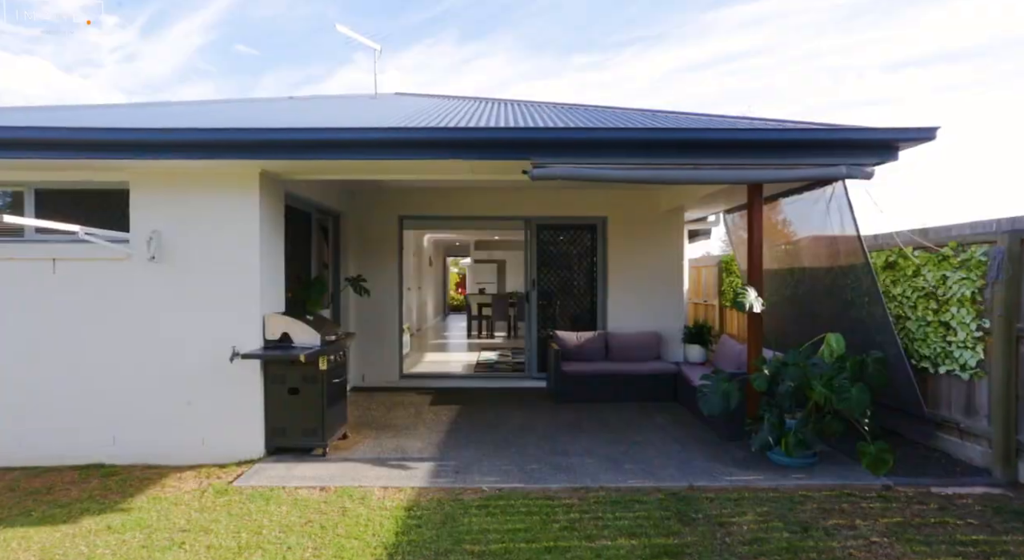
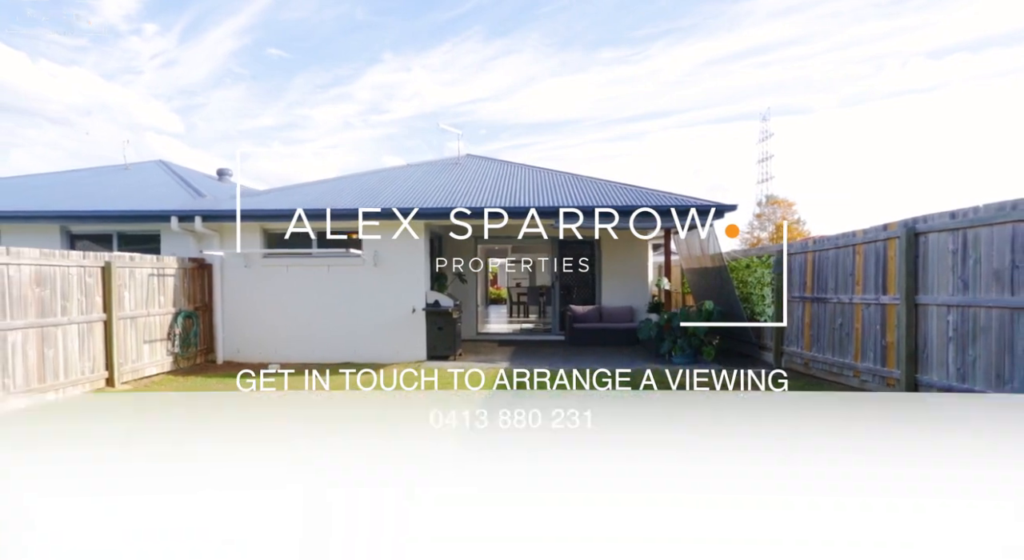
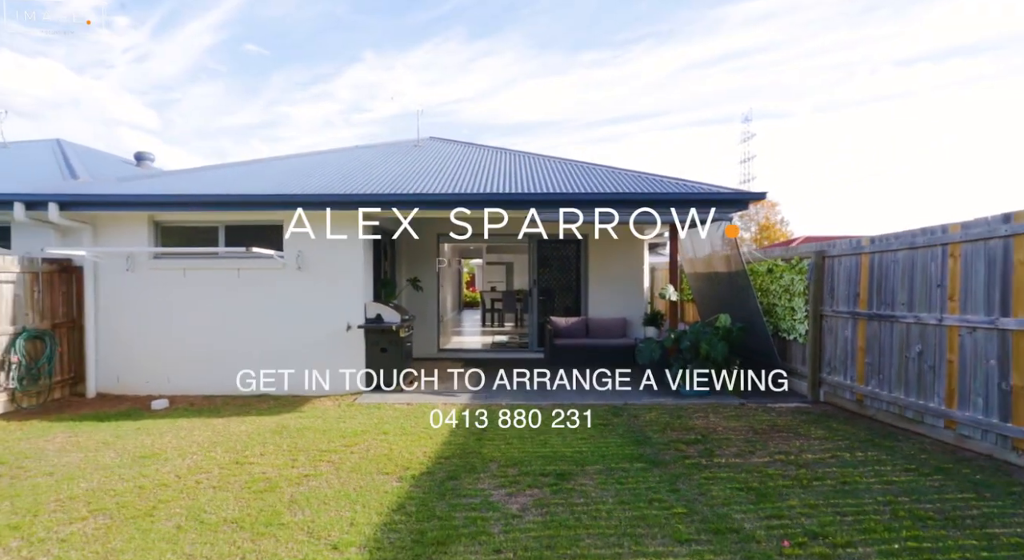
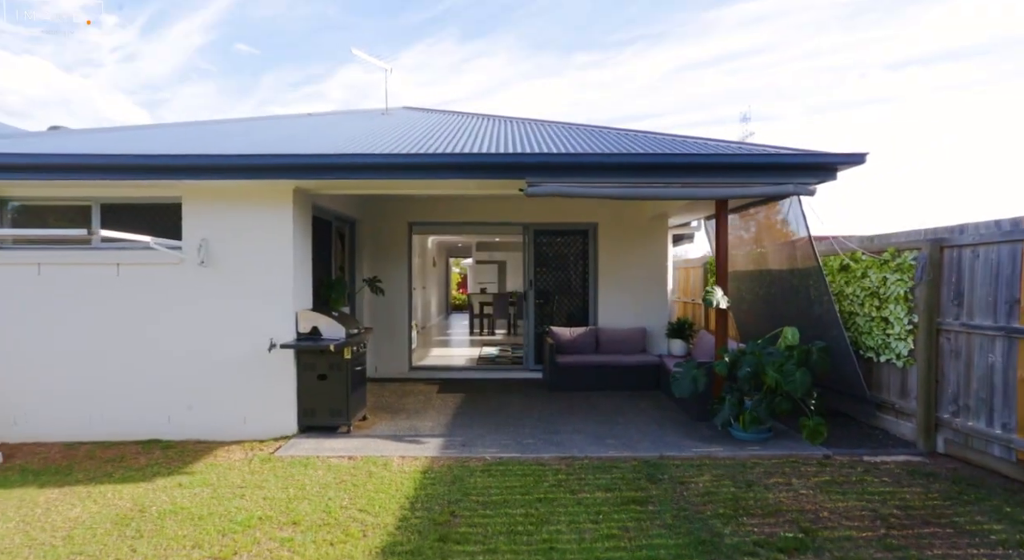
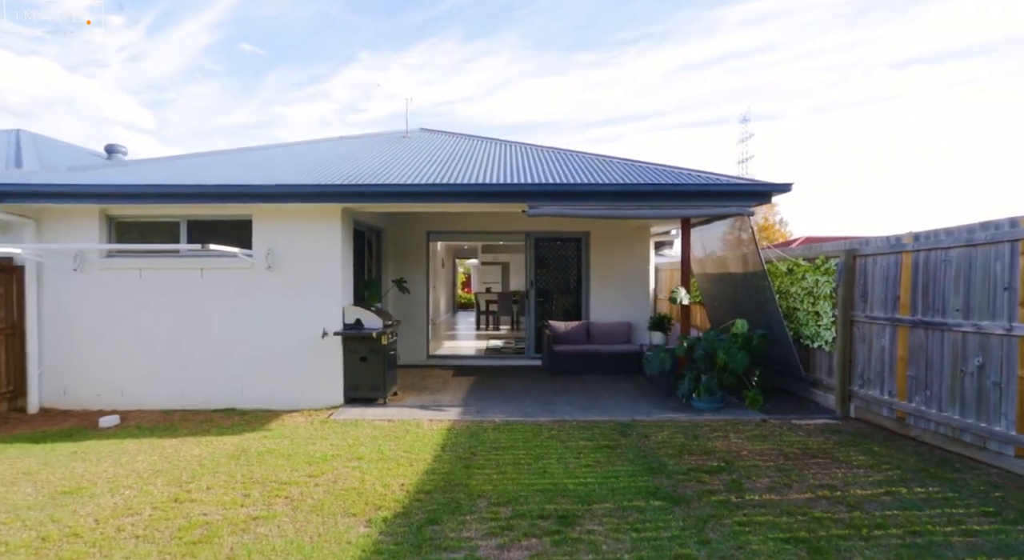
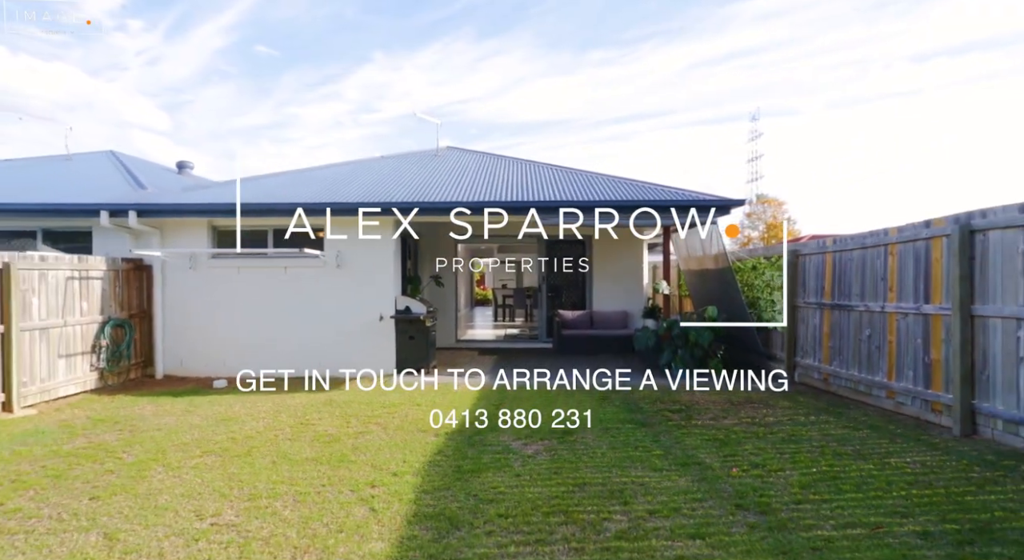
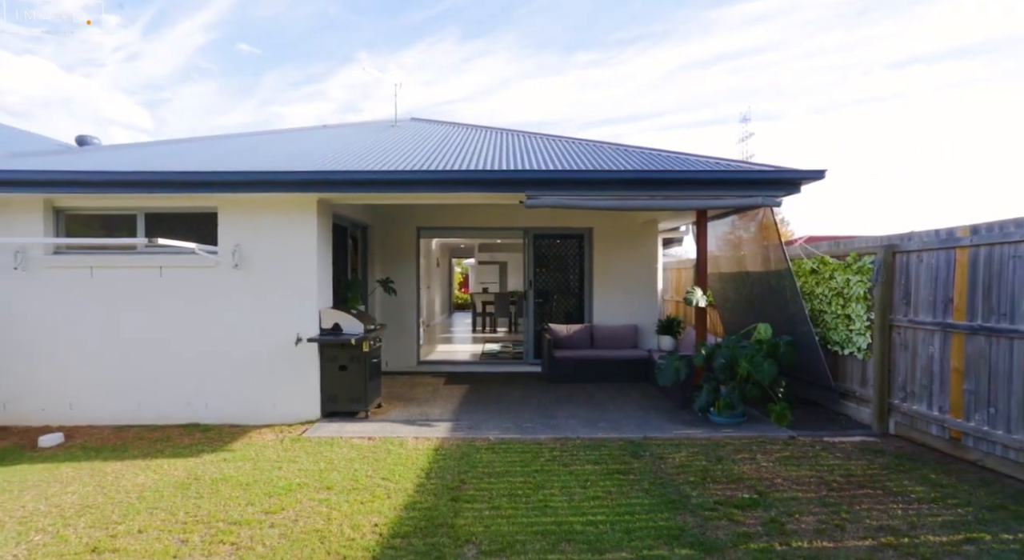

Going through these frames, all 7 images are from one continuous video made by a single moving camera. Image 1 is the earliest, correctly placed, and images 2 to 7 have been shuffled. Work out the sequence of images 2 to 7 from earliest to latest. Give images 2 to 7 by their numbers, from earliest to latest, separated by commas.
4, 7, 5, 3, 6, 2
